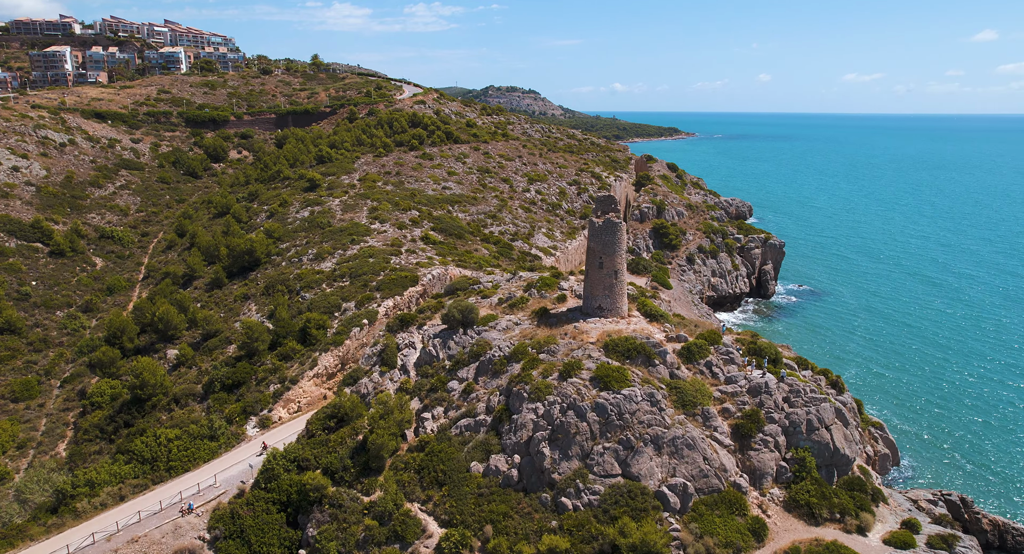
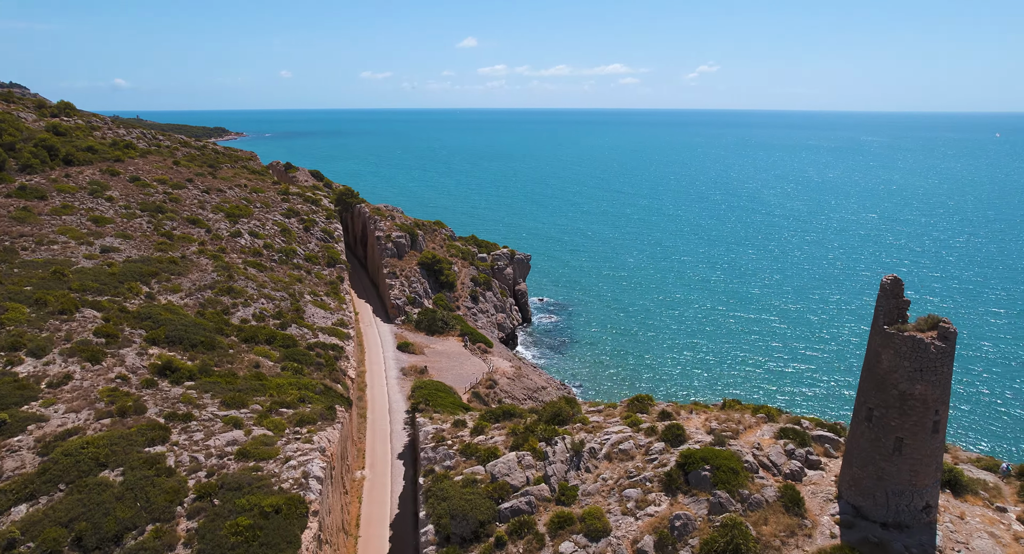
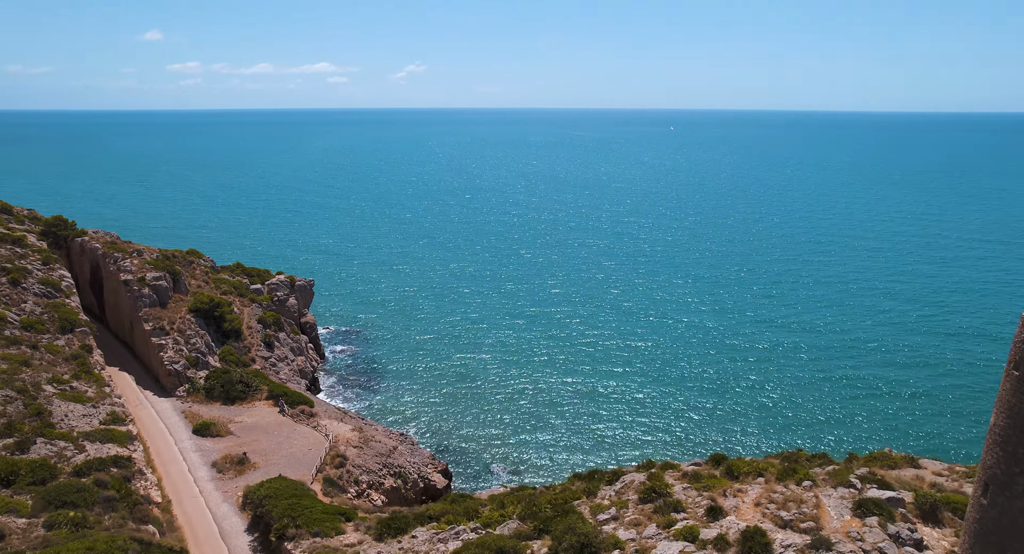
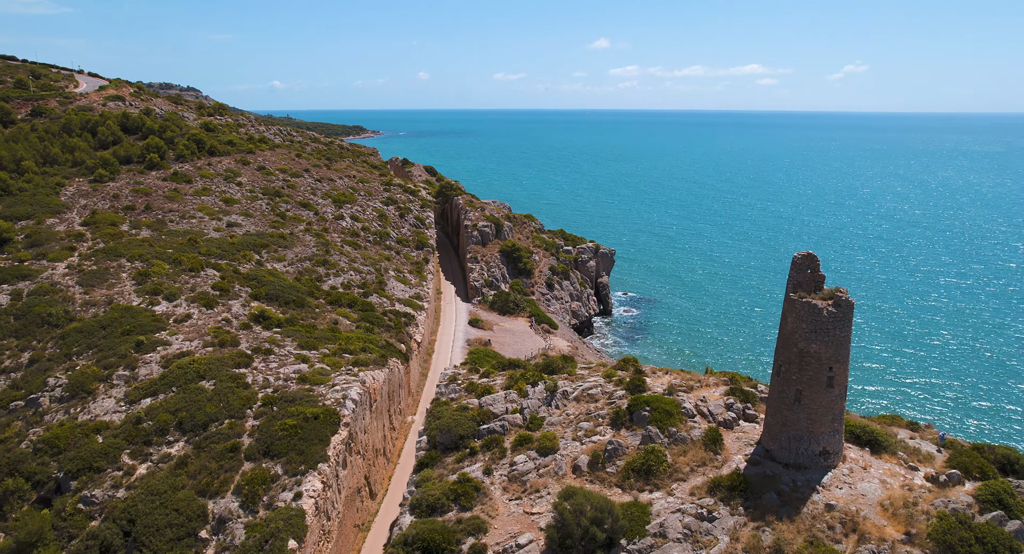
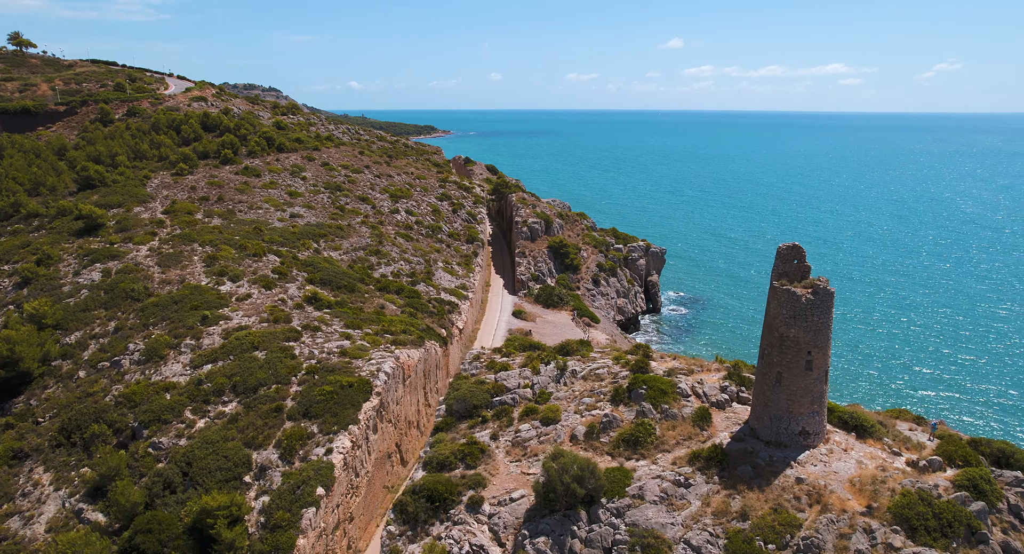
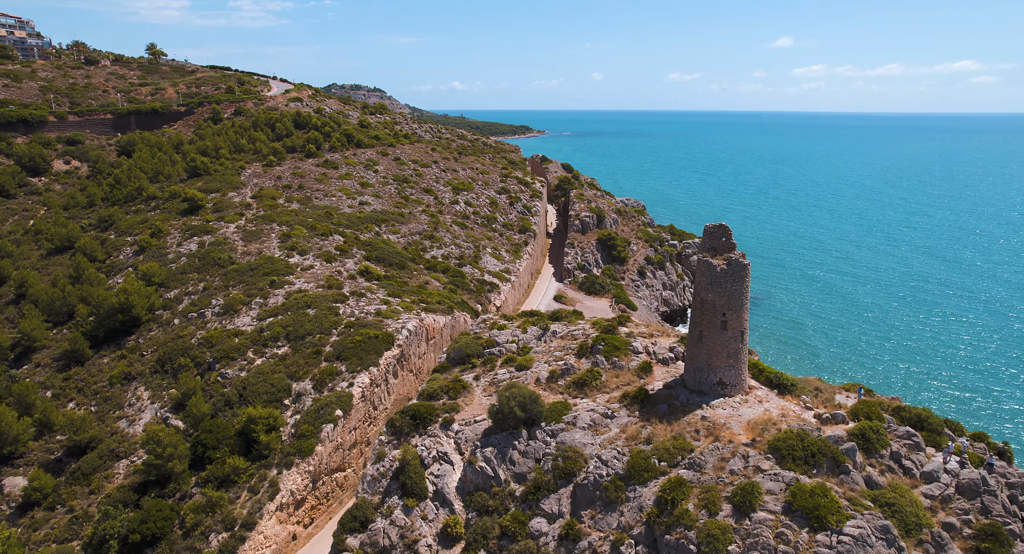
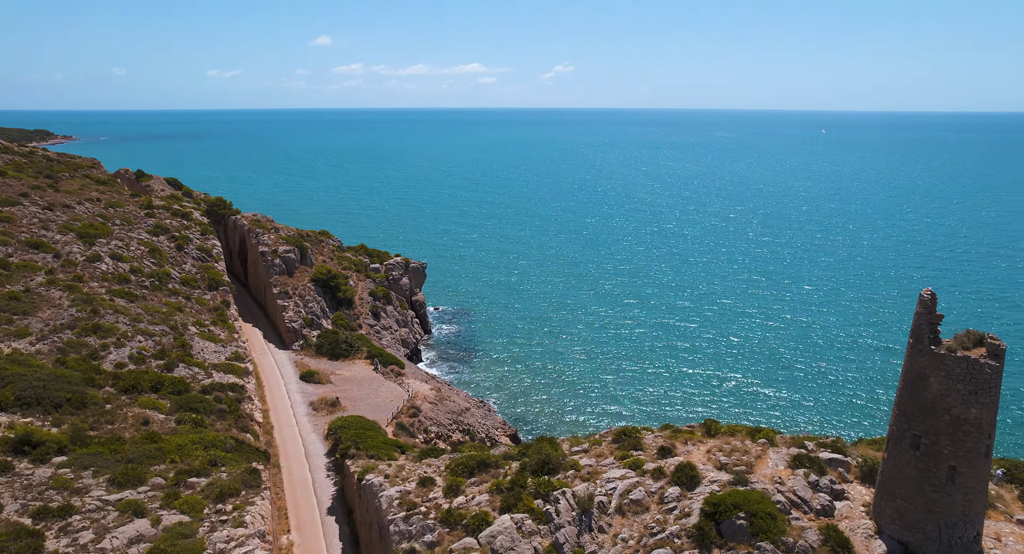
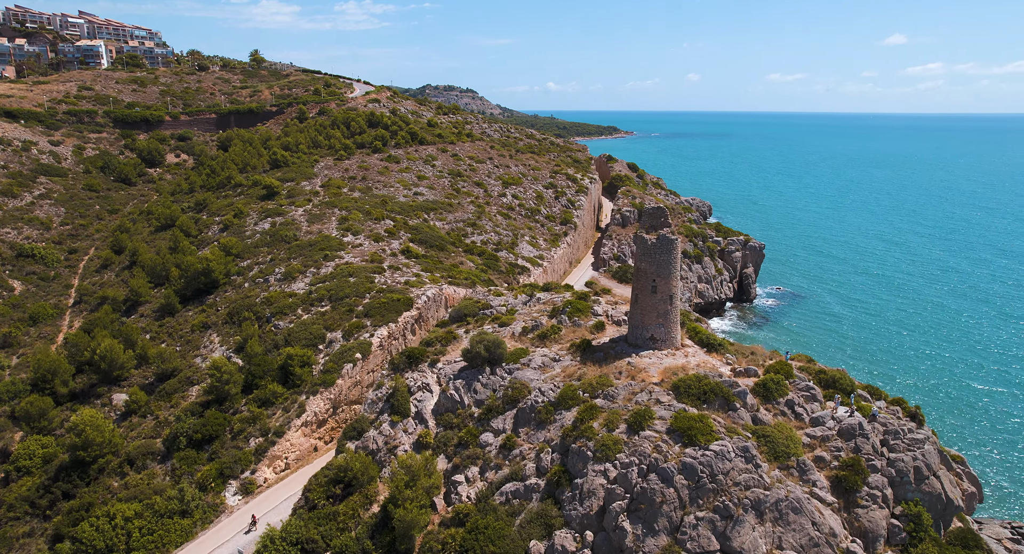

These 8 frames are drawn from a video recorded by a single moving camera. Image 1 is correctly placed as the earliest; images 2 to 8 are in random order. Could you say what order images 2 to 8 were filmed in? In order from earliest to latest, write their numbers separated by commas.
8, 6, 5, 4, 2, 7, 3
